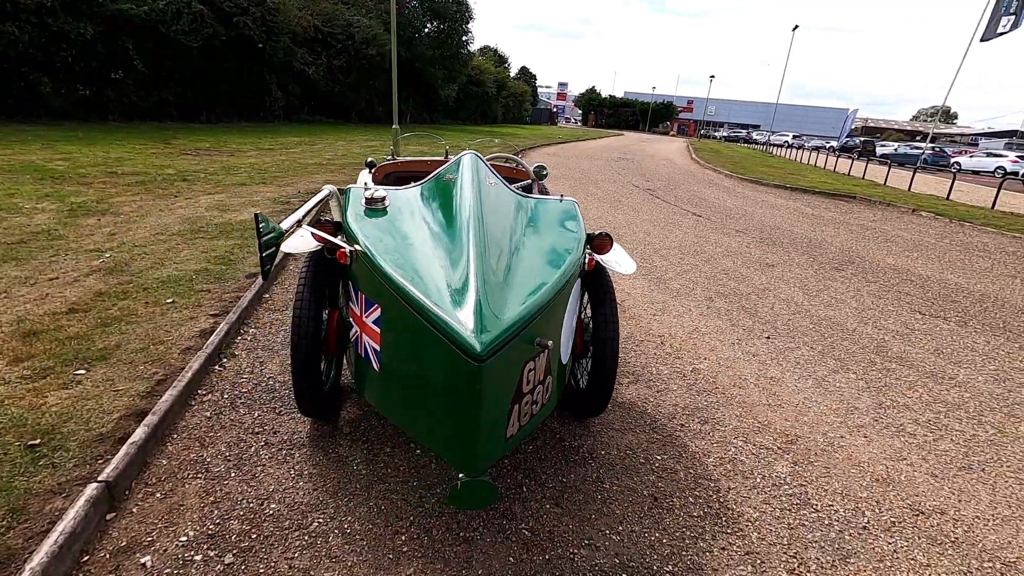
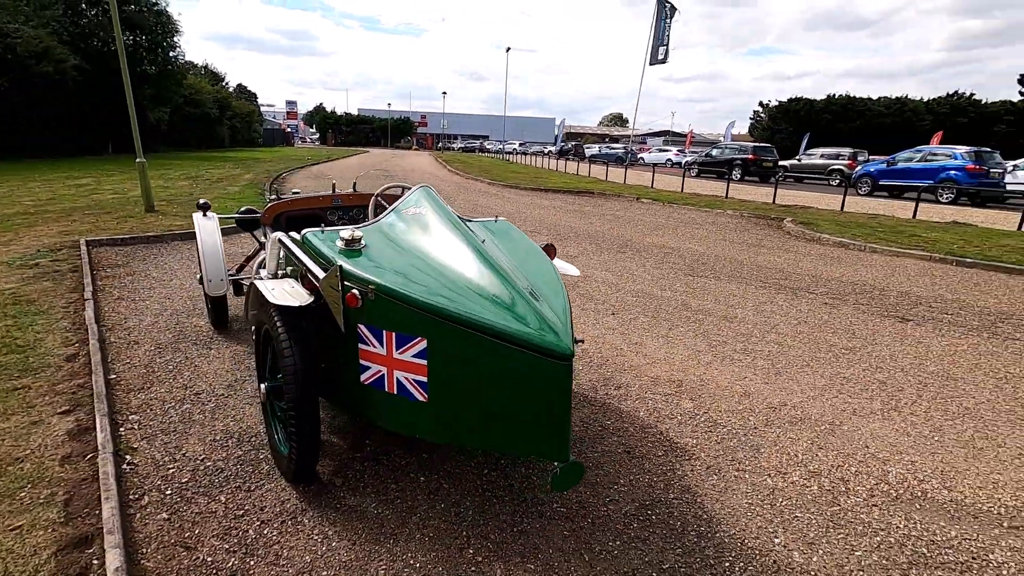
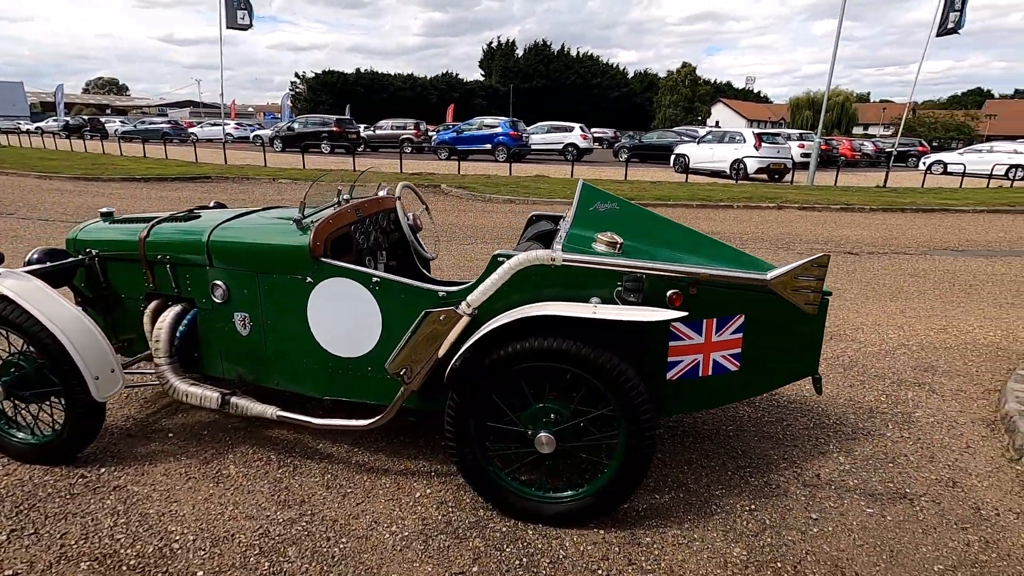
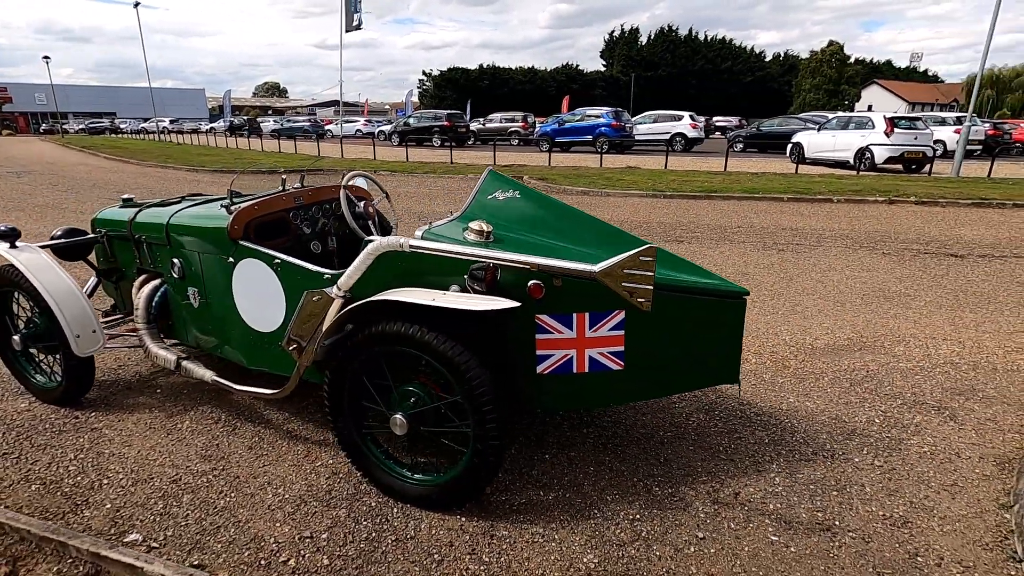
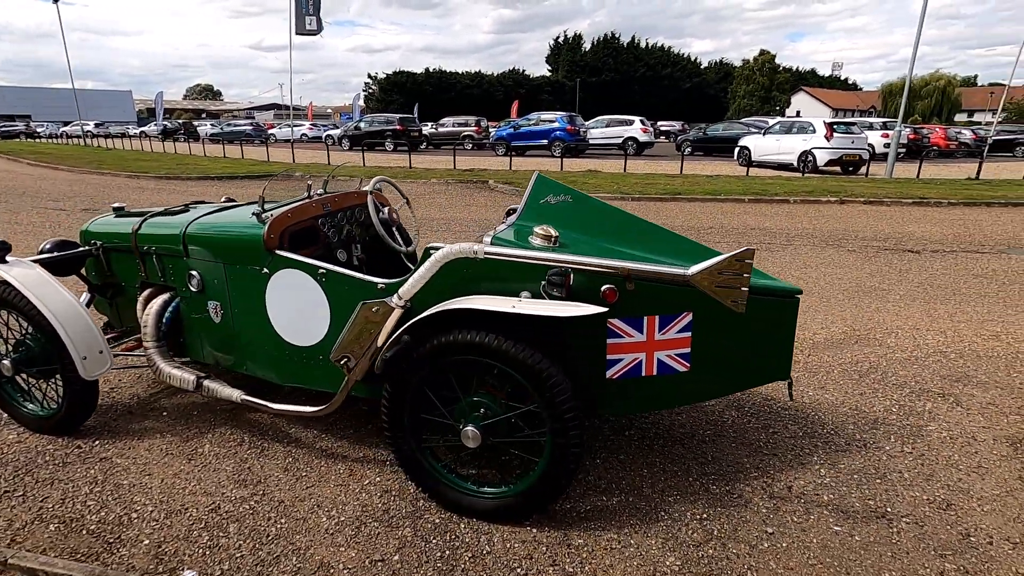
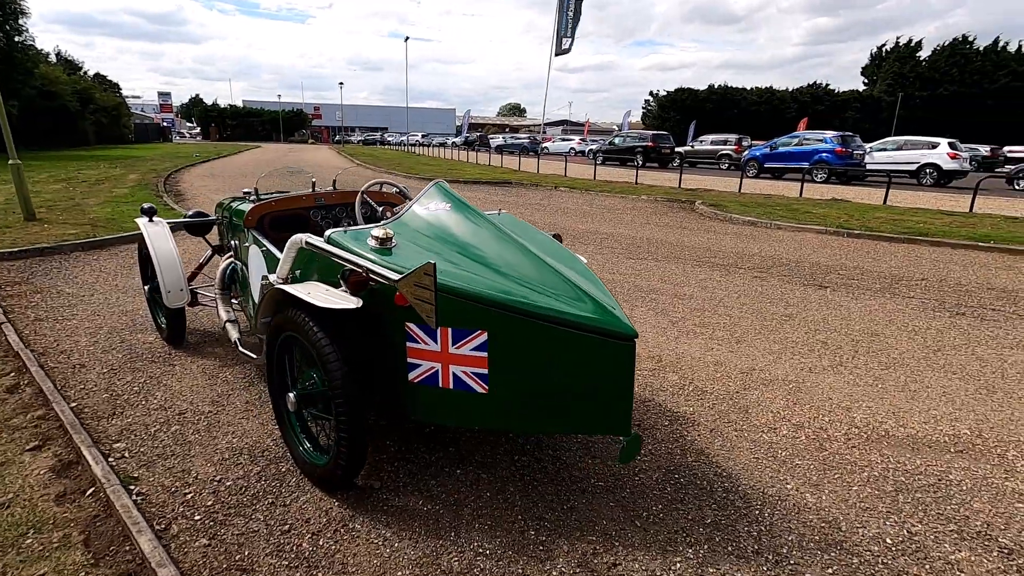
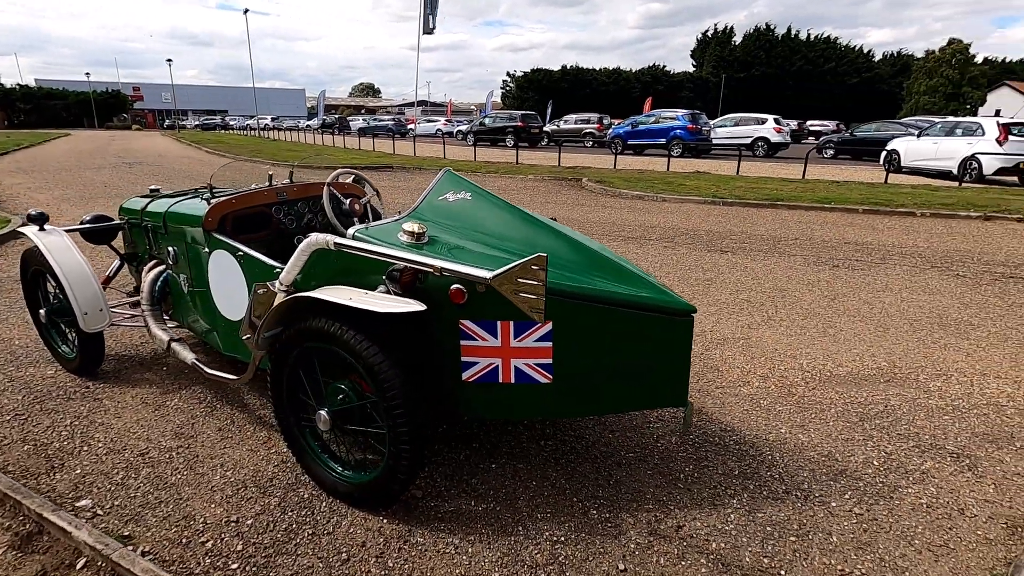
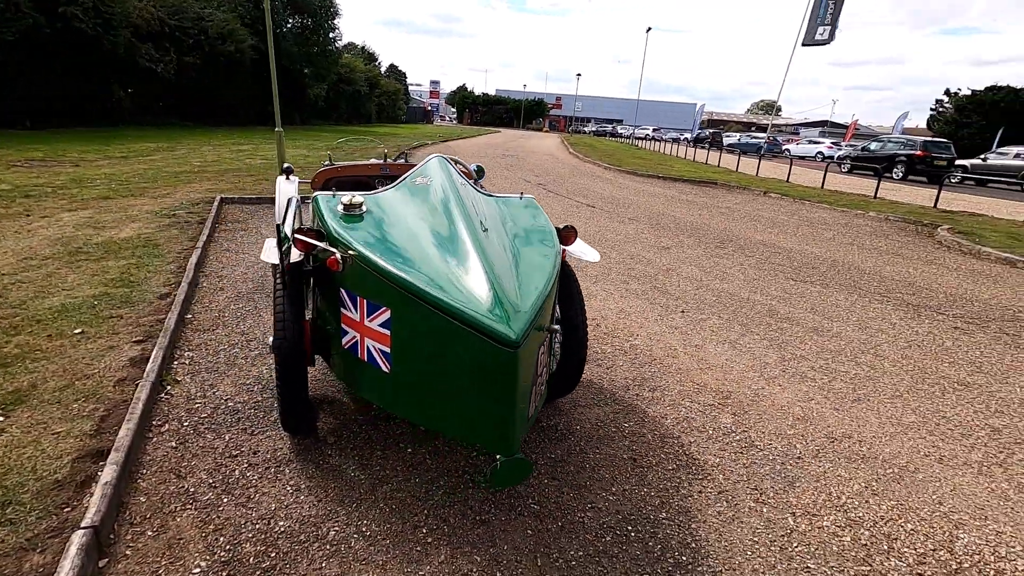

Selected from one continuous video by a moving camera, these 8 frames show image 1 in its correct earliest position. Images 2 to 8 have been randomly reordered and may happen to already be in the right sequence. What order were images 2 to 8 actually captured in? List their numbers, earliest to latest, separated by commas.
8, 2, 6, 7, 4, 5, 3
